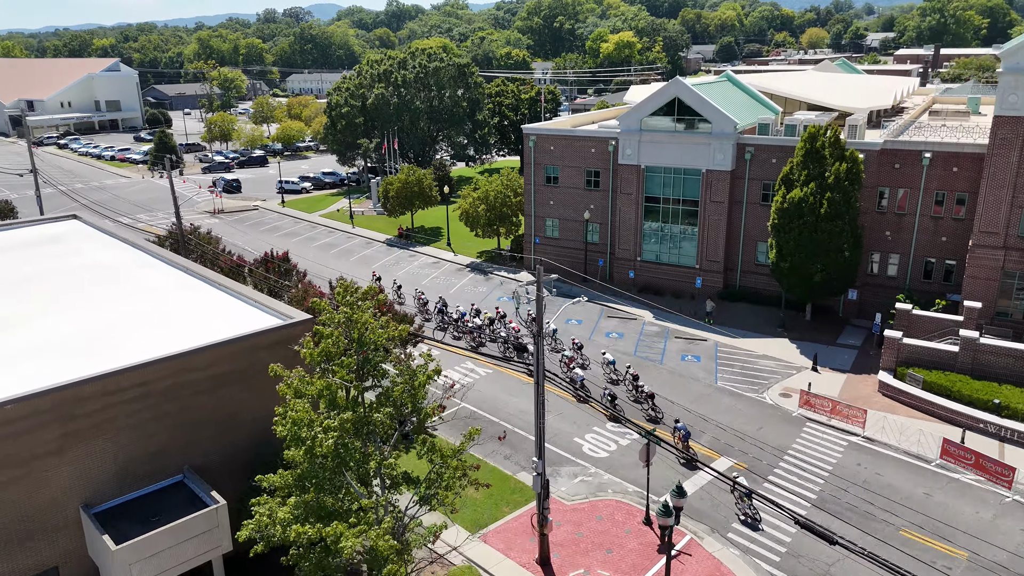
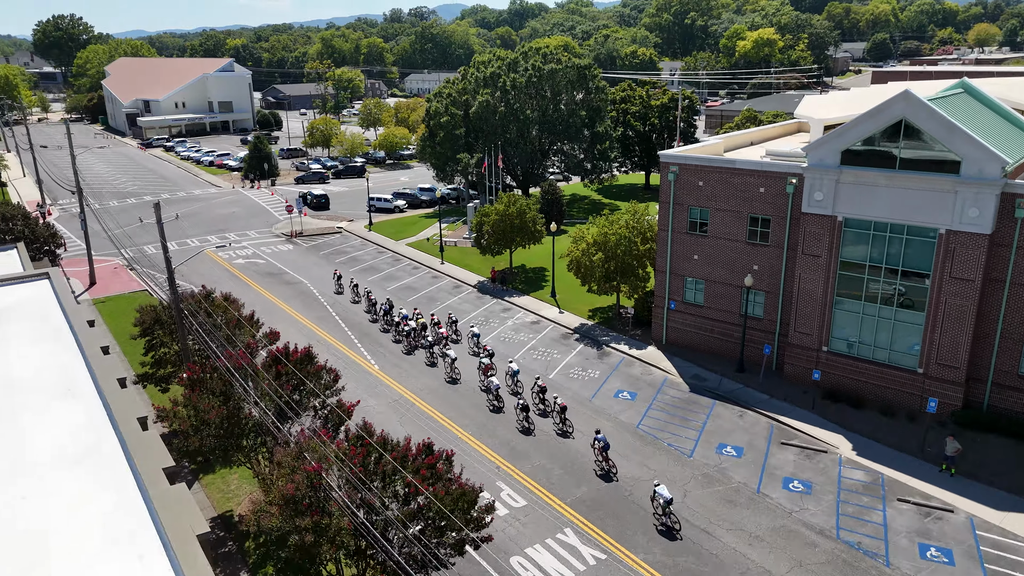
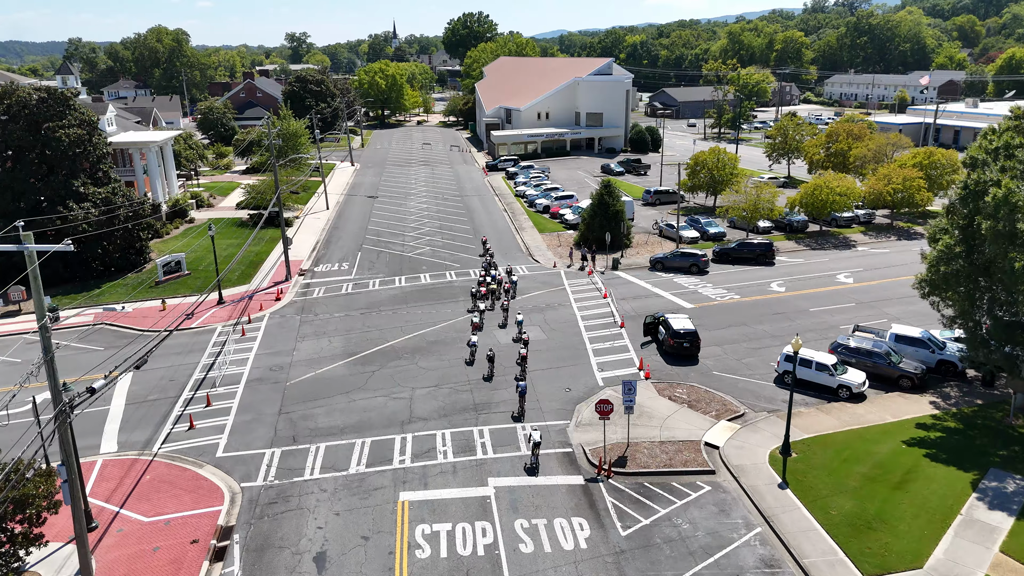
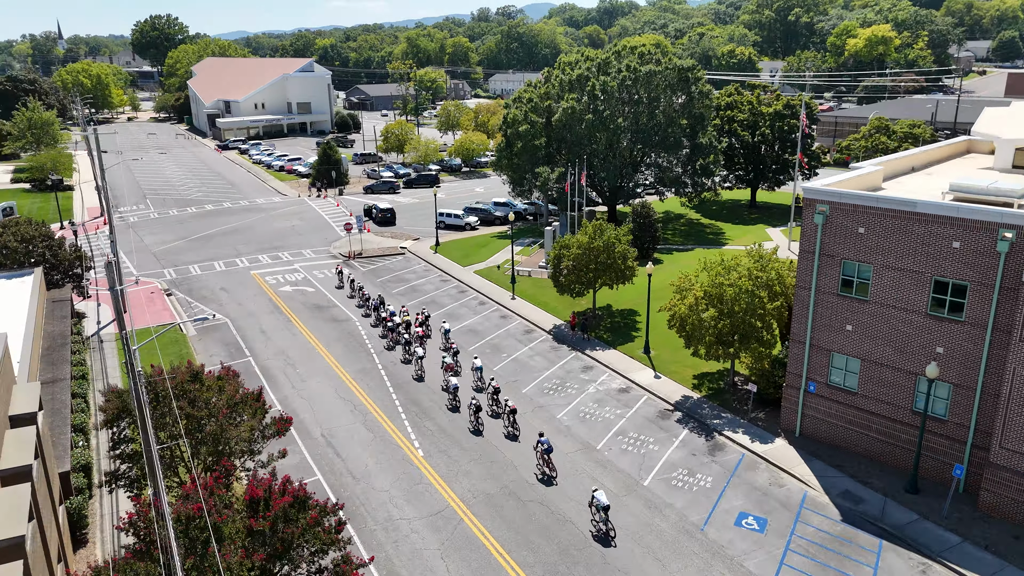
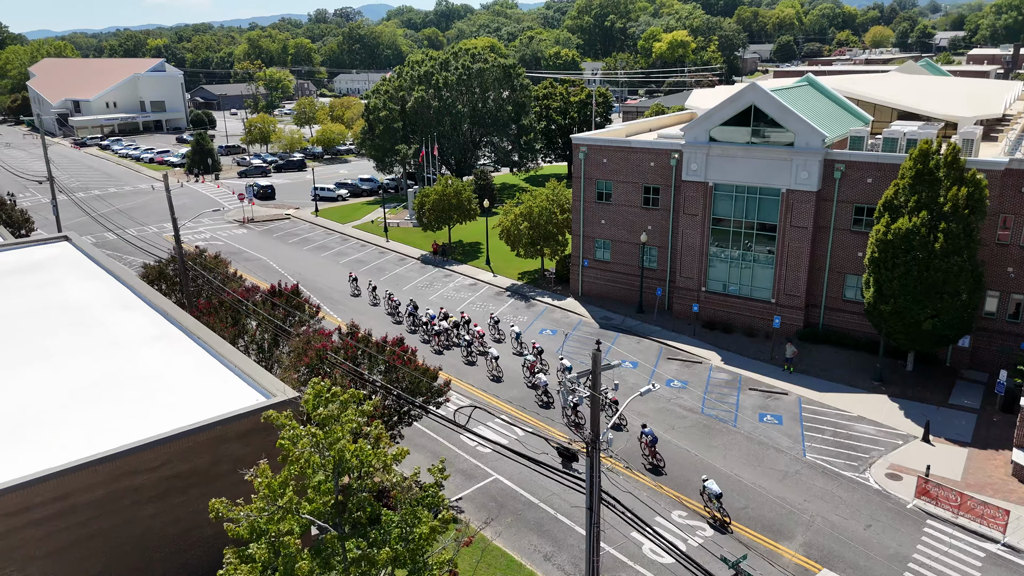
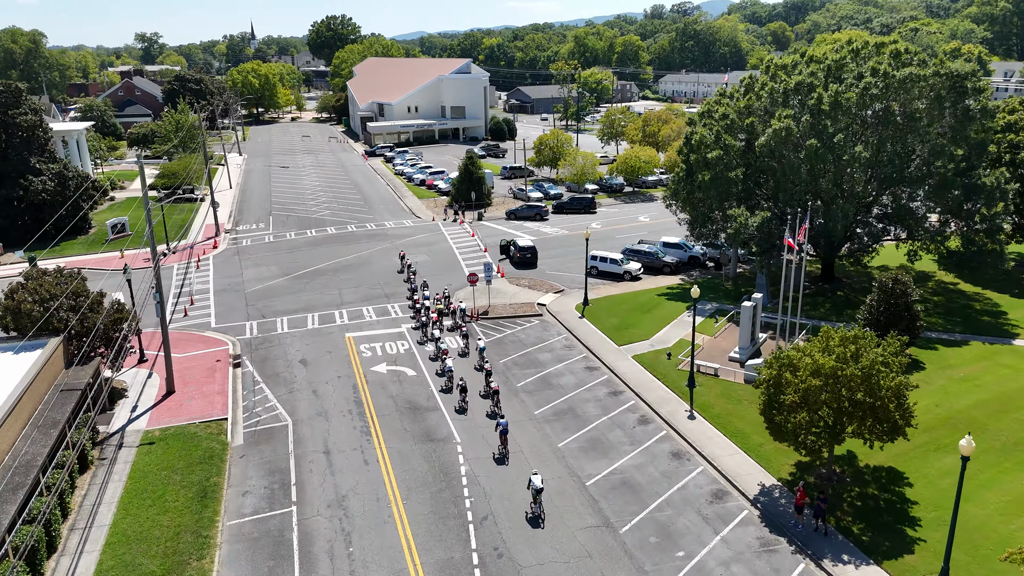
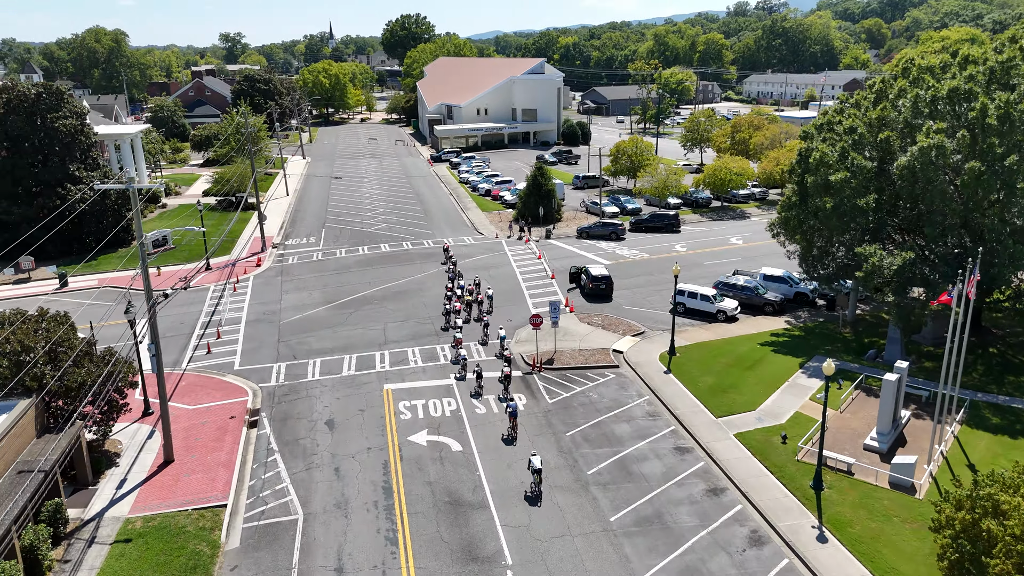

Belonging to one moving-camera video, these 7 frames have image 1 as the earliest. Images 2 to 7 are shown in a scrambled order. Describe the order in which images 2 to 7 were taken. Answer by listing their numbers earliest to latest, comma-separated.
5, 2, 4, 6, 7, 3
